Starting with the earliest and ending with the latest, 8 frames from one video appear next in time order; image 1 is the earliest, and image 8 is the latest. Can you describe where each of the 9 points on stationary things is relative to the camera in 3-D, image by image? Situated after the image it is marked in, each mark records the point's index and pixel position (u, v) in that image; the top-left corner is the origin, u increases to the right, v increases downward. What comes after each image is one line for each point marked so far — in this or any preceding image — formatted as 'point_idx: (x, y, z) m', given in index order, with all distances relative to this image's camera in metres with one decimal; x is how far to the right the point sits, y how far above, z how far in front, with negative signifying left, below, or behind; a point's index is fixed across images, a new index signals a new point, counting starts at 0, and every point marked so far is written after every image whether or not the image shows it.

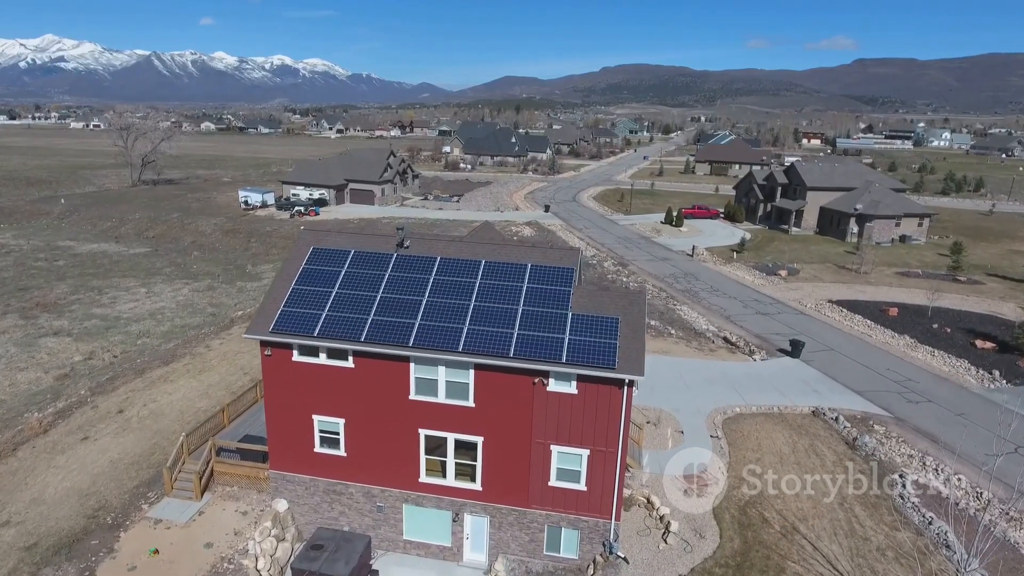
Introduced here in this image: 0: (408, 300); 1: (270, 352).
0: (-2.3, -0.3, +13.1) m
1: (-5.4, -1.4, +13.1) m
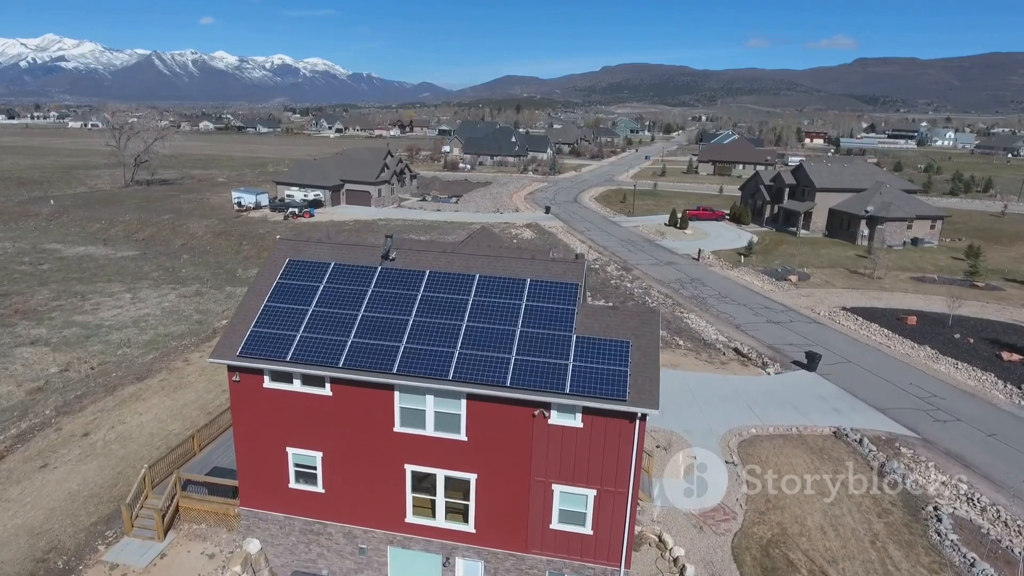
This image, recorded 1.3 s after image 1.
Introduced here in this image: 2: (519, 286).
0: (-2.4, -0.7, +11.8) m
1: (-5.4, -1.8, +11.7) m
2: (+0.1, -0.1, +12.4) m
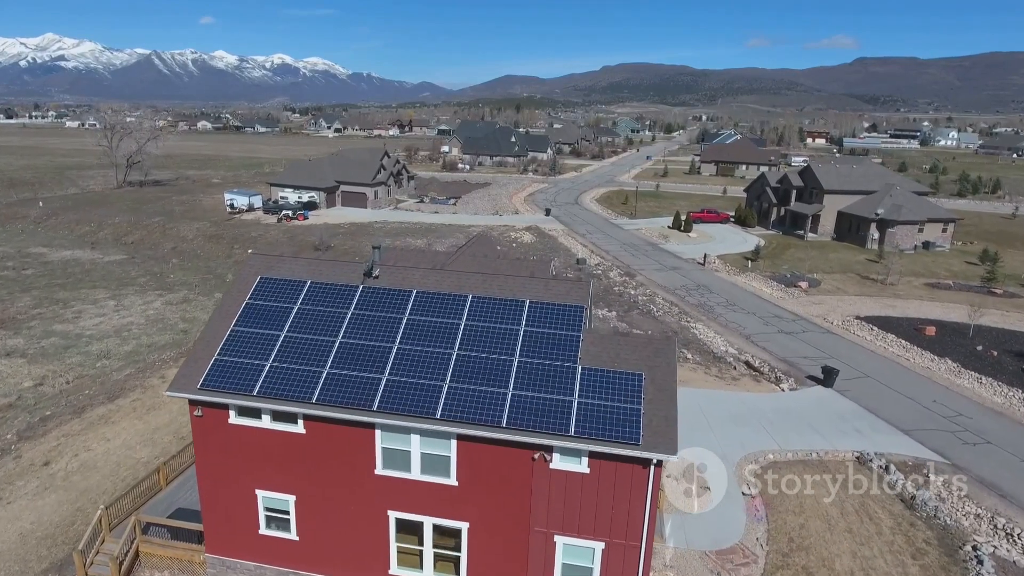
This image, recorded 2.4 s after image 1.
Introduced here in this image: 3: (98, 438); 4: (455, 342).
0: (-2.4, -1.1, +10.4) m
1: (-5.5, -2.2, +10.4) m
2: (0.0, -0.5, +11.1) m
3: (-11.2, -4.0, +16.0) m
4: (-1.0, -1.0, +10.4) m
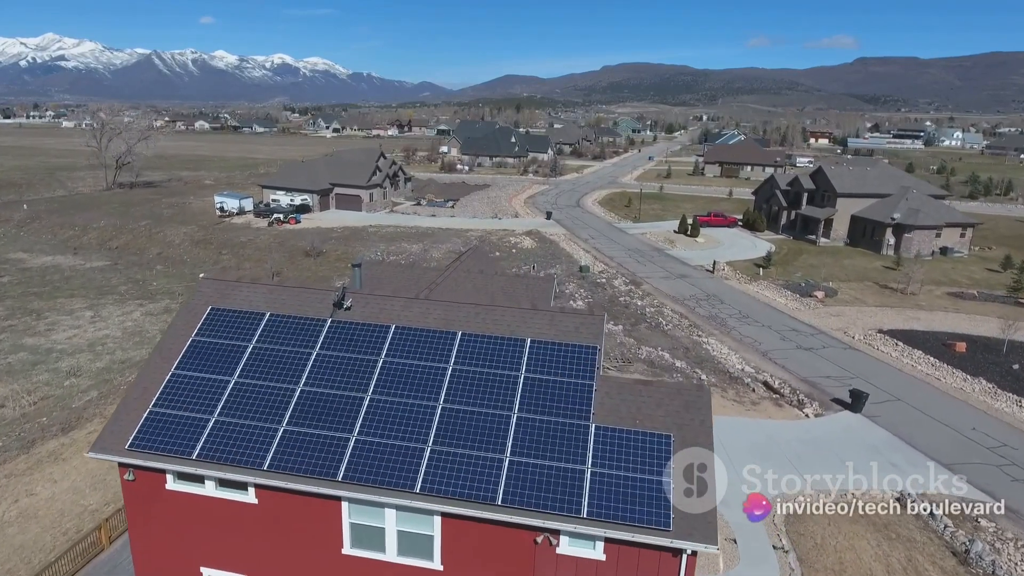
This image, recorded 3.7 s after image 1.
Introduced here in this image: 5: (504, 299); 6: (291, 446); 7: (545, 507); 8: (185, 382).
0: (-2.5, -1.6, +8.6) m
1: (-5.5, -2.7, +8.6) m
2: (0.0, -1.0, +9.2) m
3: (-11.2, -4.6, +14.2) m
4: (-1.0, -1.5, +8.5) m
5: (-0.3, -0.4, +15.3) m
6: (-3.0, -2.2, +8.1) m
7: (+0.4, -2.7, +7.3) m
8: (-4.9, -1.4, +9.0) m
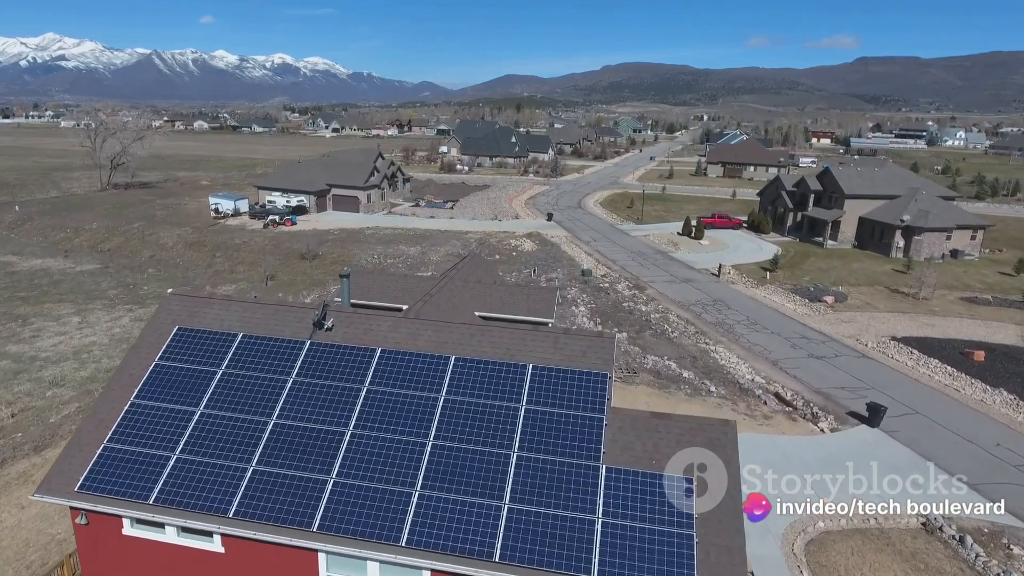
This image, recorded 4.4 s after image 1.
0: (-2.5, -1.9, +7.7) m
1: (-5.5, -3.0, +7.6) m
2: (0.0, -1.3, +8.3) m
3: (-11.2, -4.8, +13.3) m
4: (-1.0, -1.8, +7.6) m
5: (-0.3, -0.7, +14.3) m
6: (-3.0, -2.4, +7.2) m
7: (+0.4, -3.0, +6.3) m
8: (-4.9, -1.7, +8.0) m
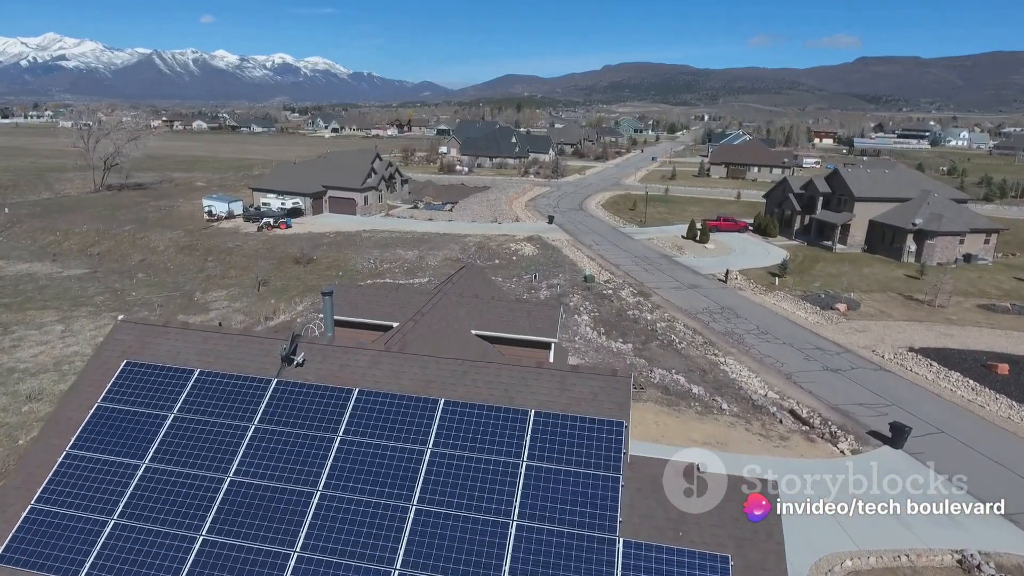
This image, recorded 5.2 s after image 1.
0: (-2.5, -2.2, +6.5) m
1: (-5.5, -3.3, +6.5) m
2: (0.0, -1.6, +7.1) m
3: (-11.2, -5.2, +12.1) m
4: (-1.1, -2.1, +6.4) m
5: (-0.3, -1.0, +13.2) m
6: (-3.0, -2.8, +6.0) m
7: (+0.4, -3.3, +5.2) m
8: (-4.9, -2.0, +6.9) m
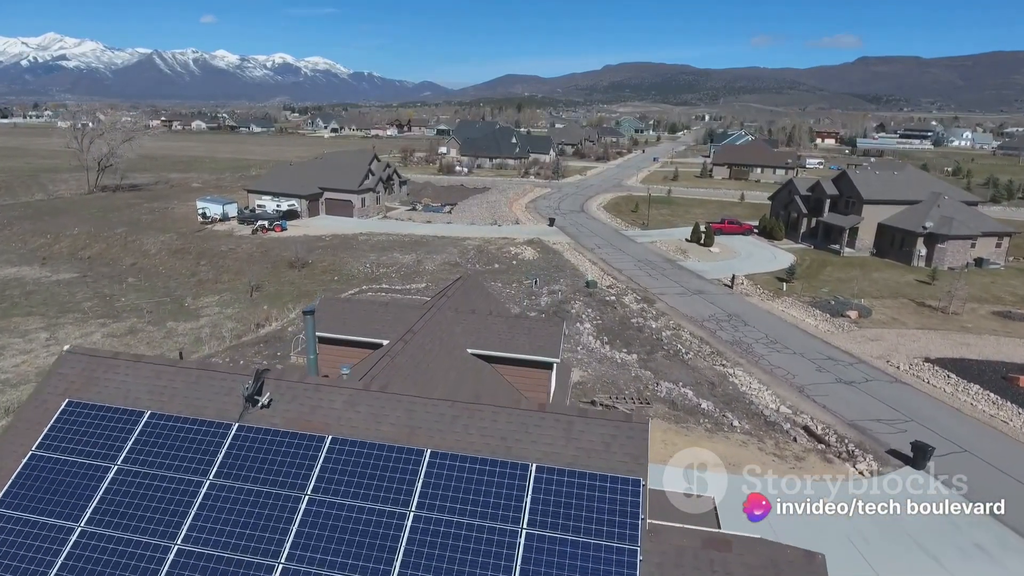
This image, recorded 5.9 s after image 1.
0: (-2.5, -2.6, +5.5) m
1: (-5.6, -3.7, +5.5) m
2: (0.0, -2.0, +6.1) m
3: (-11.2, -5.5, +11.2) m
4: (-1.1, -2.4, +5.5) m
5: (-0.3, -1.4, +12.2) m
6: (-3.0, -3.1, +5.0) m
7: (+0.3, -3.7, +4.2) m
8: (-5.0, -2.4, +5.9) m
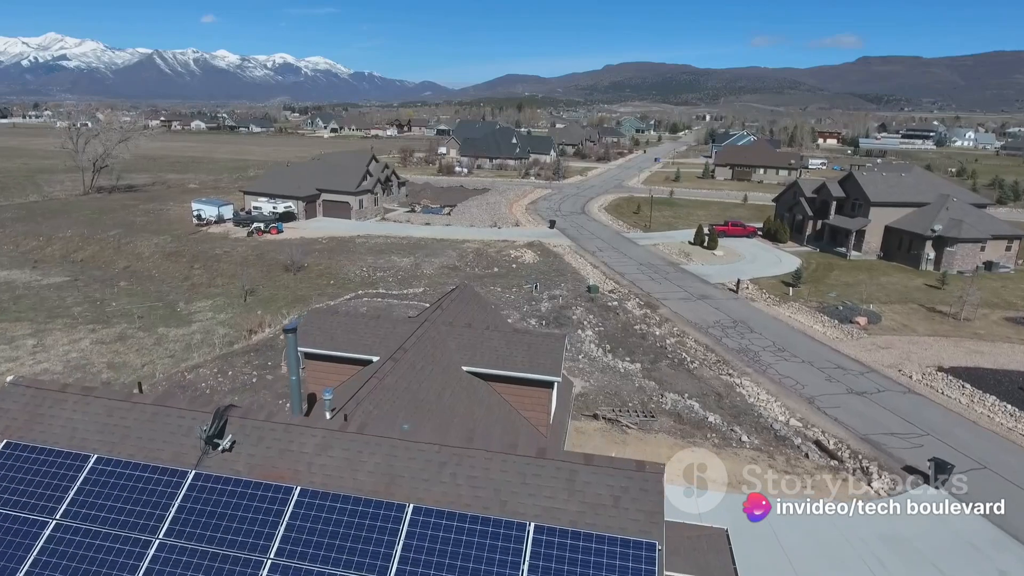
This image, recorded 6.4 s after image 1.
0: (-2.5, -2.8, +4.8) m
1: (-5.6, -3.9, +4.7) m
2: (-0.1, -2.2, +5.4) m
3: (-11.3, -5.8, +10.4) m
4: (-1.1, -2.7, +4.7) m
5: (-0.4, -1.6, +11.4) m
6: (-3.1, -3.4, +4.3) m
7: (+0.3, -3.9, +3.4) m
8: (-5.0, -2.6, +5.1) m
